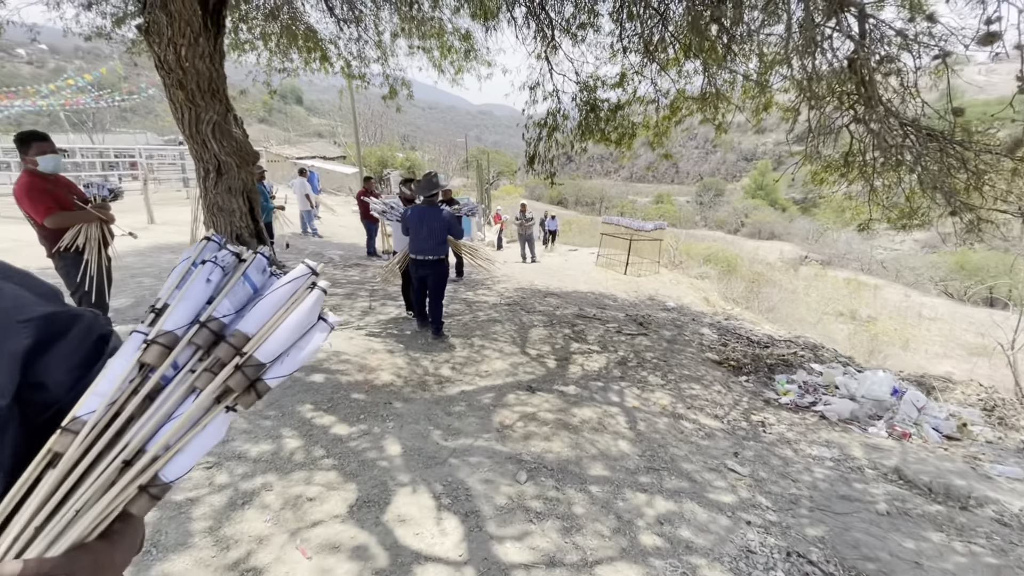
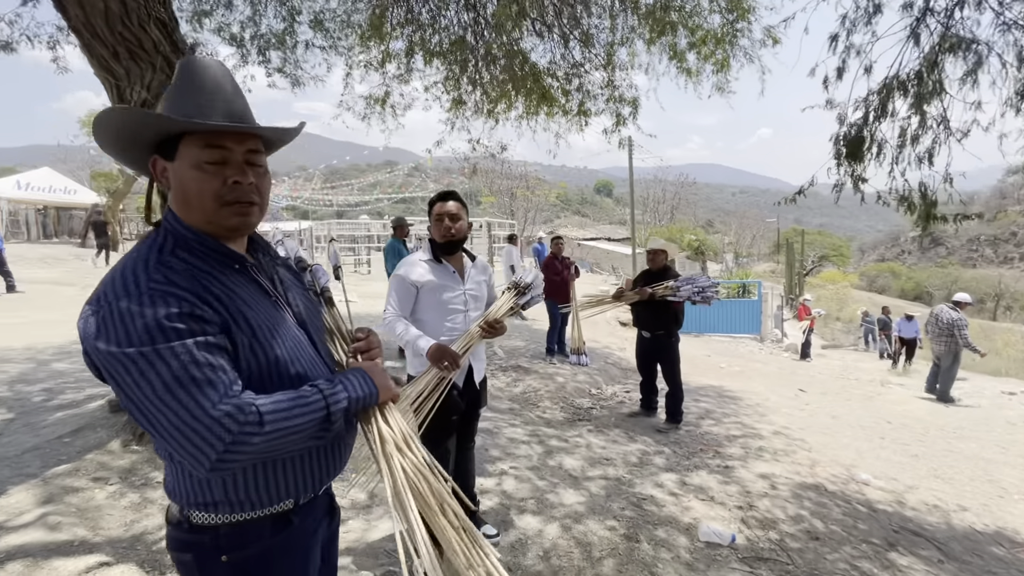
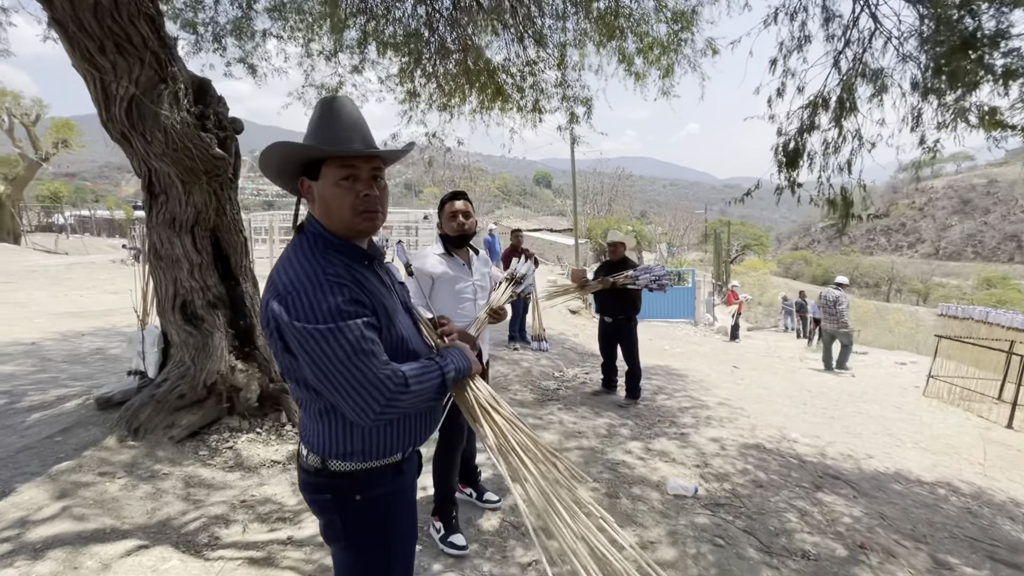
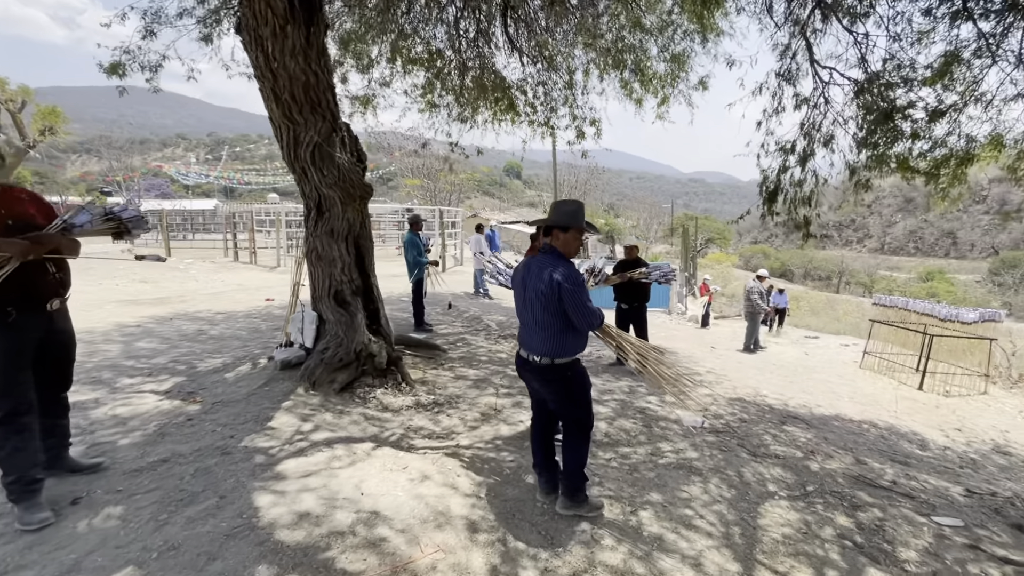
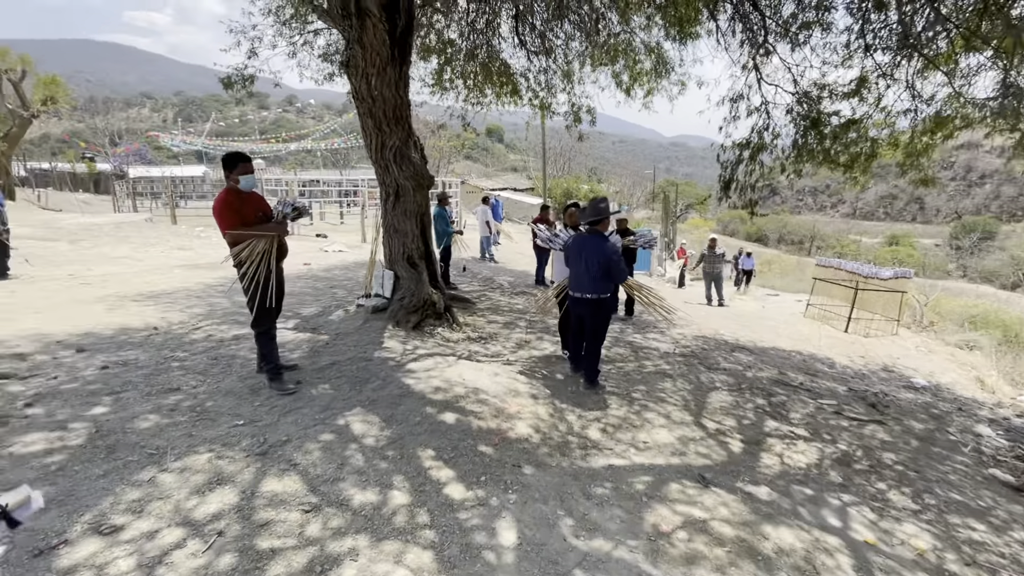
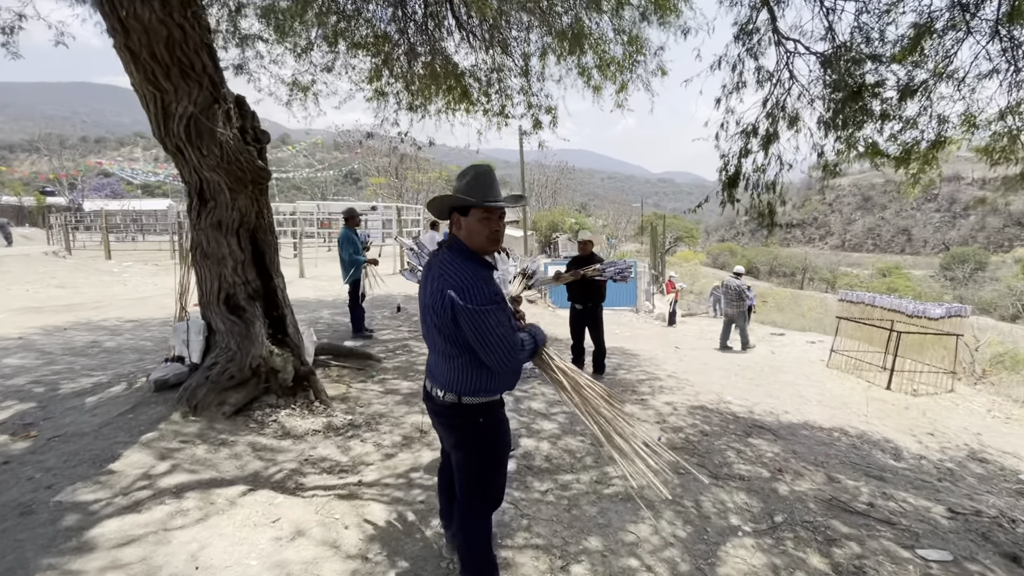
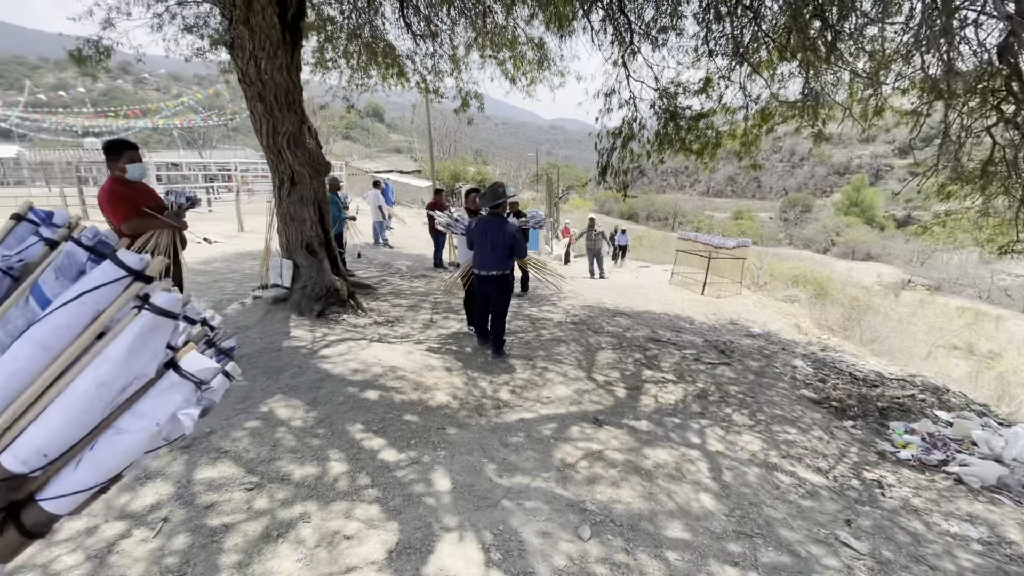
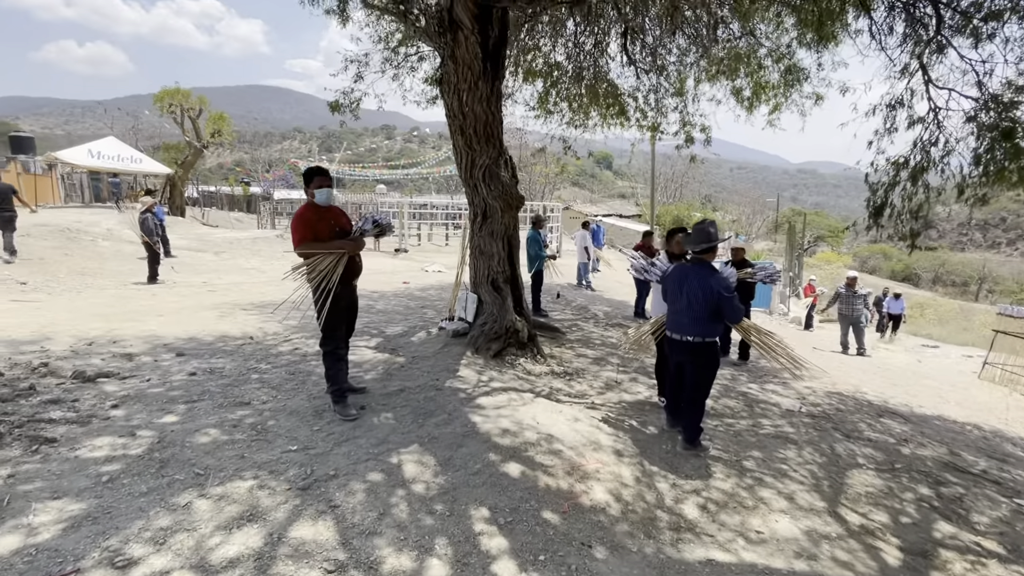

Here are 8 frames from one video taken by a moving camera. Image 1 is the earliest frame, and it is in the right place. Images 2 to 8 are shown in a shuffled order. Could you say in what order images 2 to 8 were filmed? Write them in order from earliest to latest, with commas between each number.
7, 5, 8, 4, 6, 3, 2
